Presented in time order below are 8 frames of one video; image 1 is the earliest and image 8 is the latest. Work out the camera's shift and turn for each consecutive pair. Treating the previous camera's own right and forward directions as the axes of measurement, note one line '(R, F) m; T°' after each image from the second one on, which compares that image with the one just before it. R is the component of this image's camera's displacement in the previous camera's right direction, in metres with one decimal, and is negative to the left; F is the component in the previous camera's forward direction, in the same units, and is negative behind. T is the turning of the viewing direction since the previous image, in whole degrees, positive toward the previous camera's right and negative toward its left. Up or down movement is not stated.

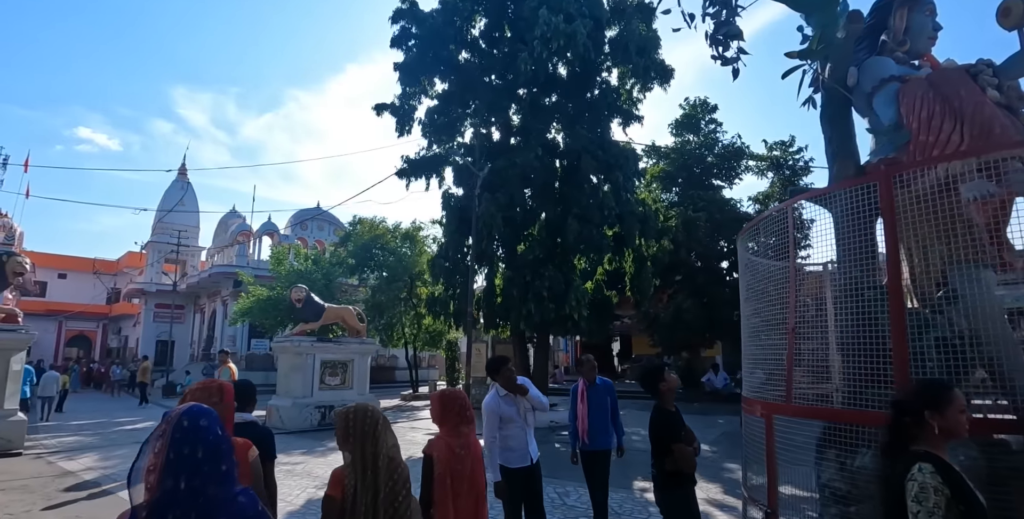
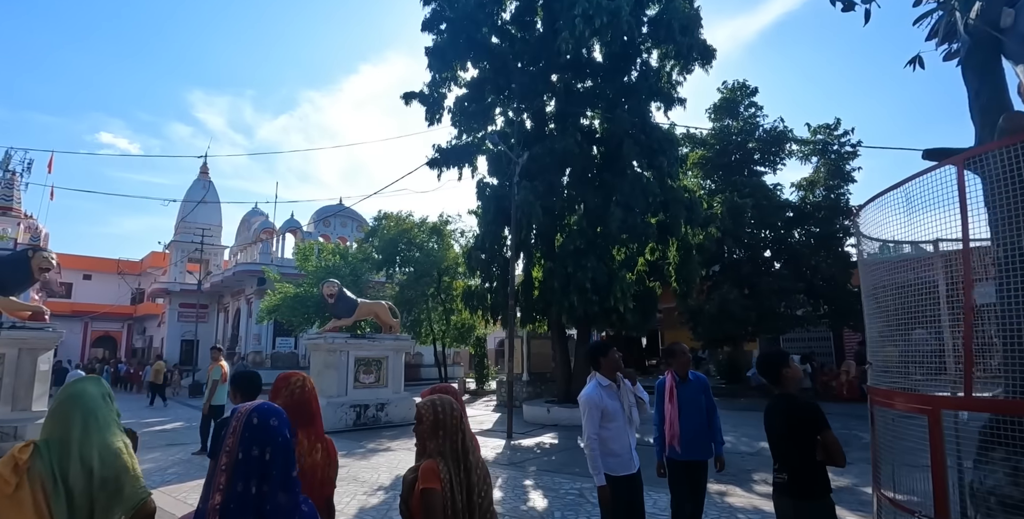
(-0.6, +0.6) m; -2°
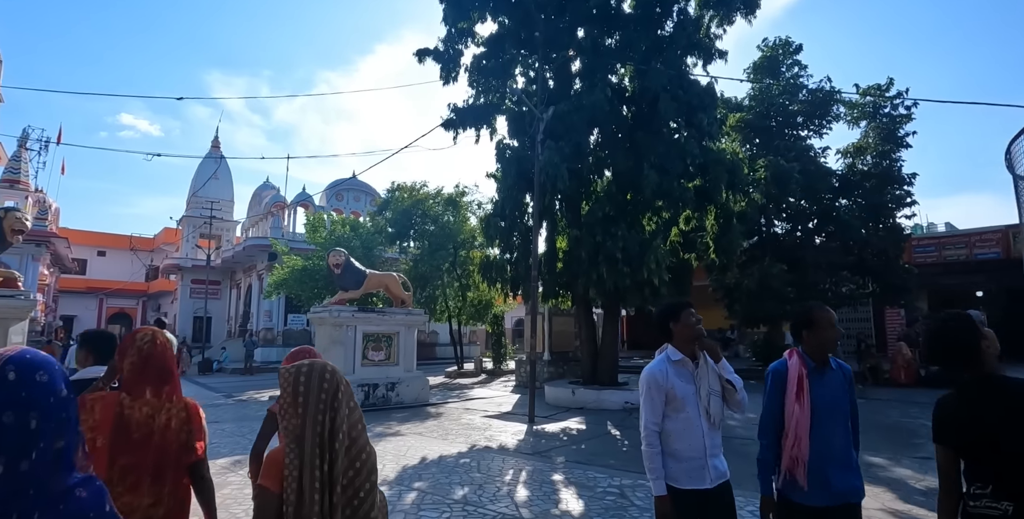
(-0.1, +1.1) m; -2°
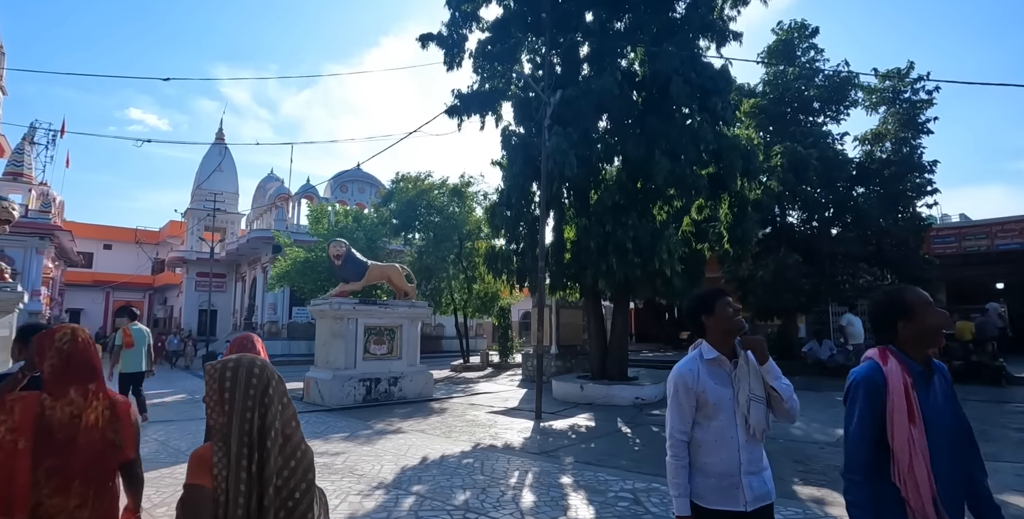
(0.0, +0.4) m; -1°
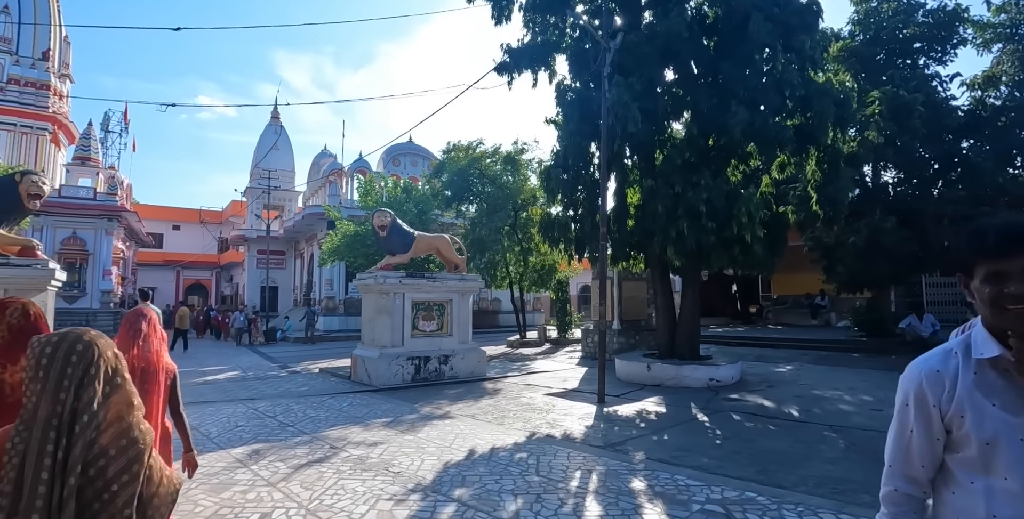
(0.0, +0.9) m; -6°
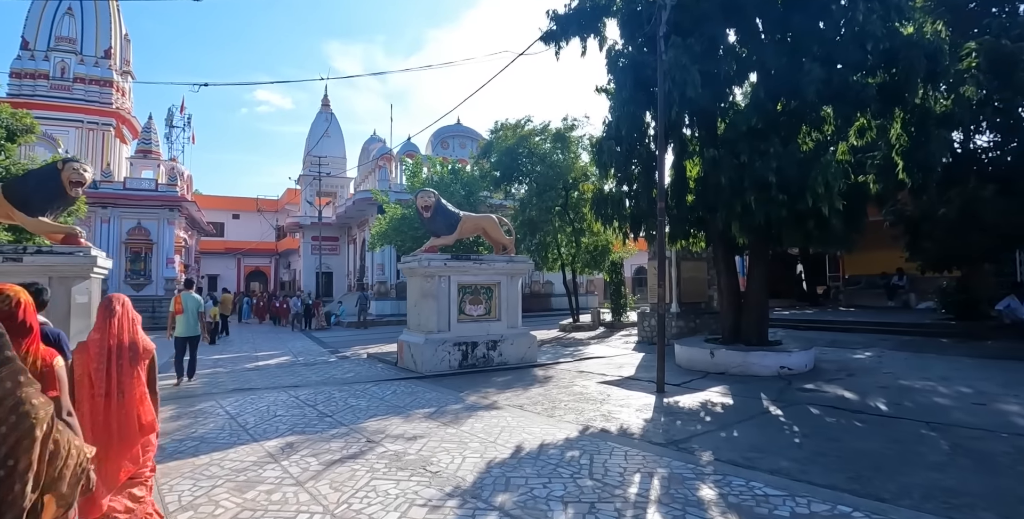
(0.0, +0.5) m; -6°
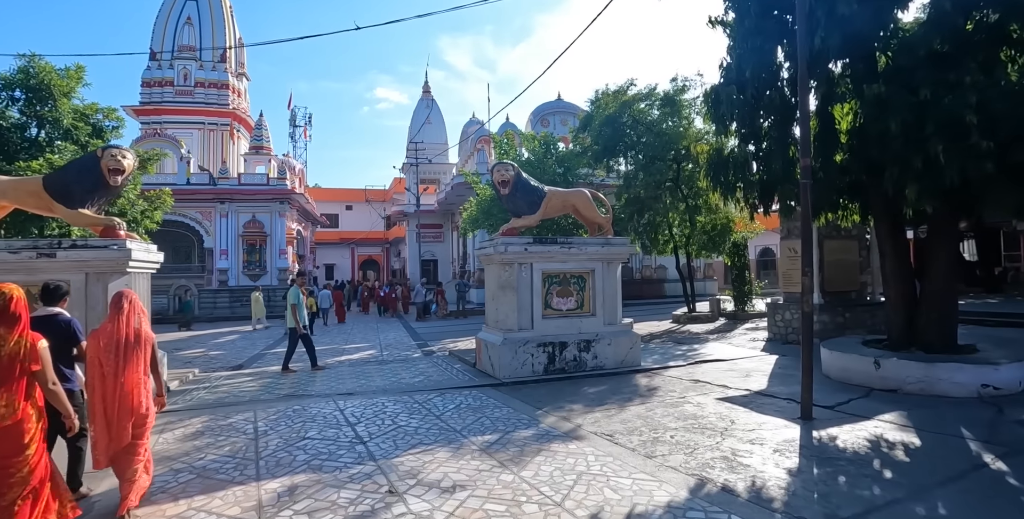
(+0.3, +1.5) m; -12°
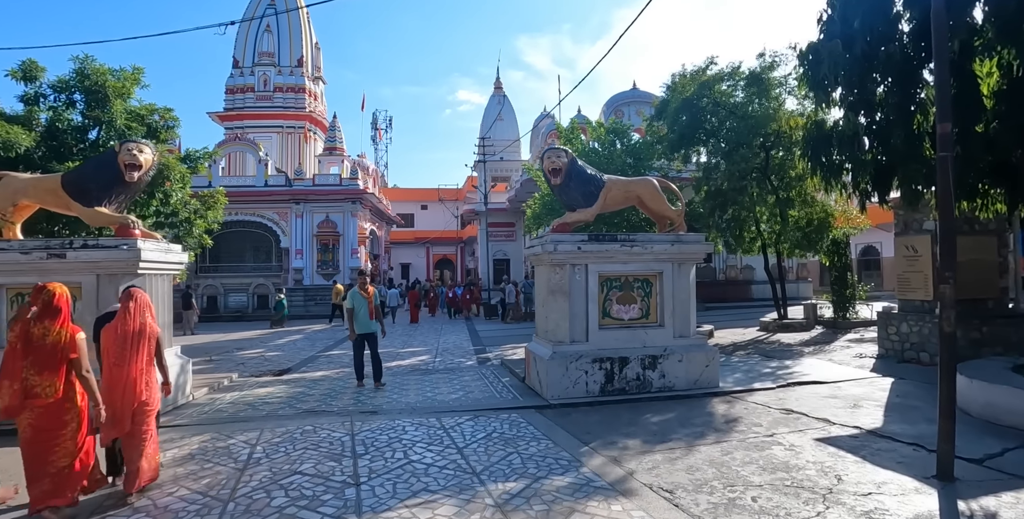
(+0.4, +1.0) m; -9°
